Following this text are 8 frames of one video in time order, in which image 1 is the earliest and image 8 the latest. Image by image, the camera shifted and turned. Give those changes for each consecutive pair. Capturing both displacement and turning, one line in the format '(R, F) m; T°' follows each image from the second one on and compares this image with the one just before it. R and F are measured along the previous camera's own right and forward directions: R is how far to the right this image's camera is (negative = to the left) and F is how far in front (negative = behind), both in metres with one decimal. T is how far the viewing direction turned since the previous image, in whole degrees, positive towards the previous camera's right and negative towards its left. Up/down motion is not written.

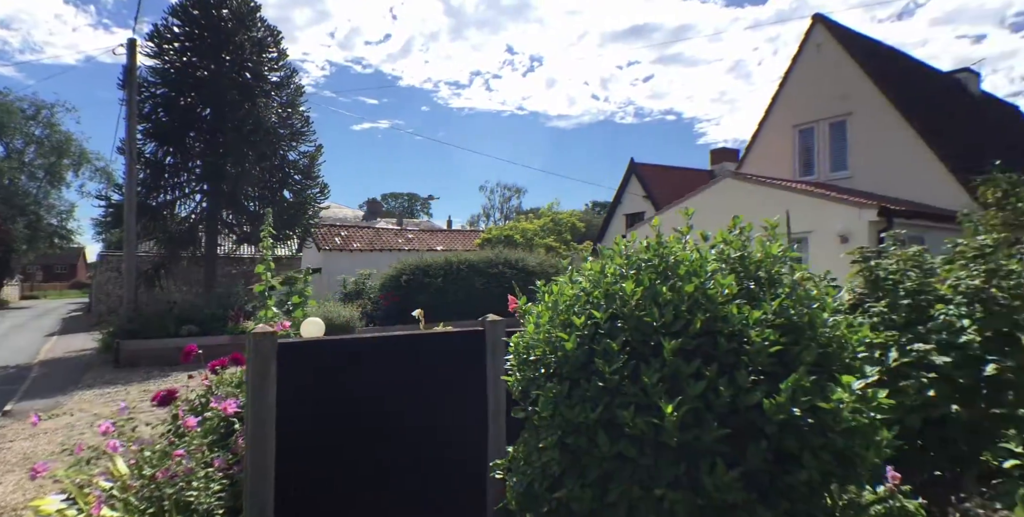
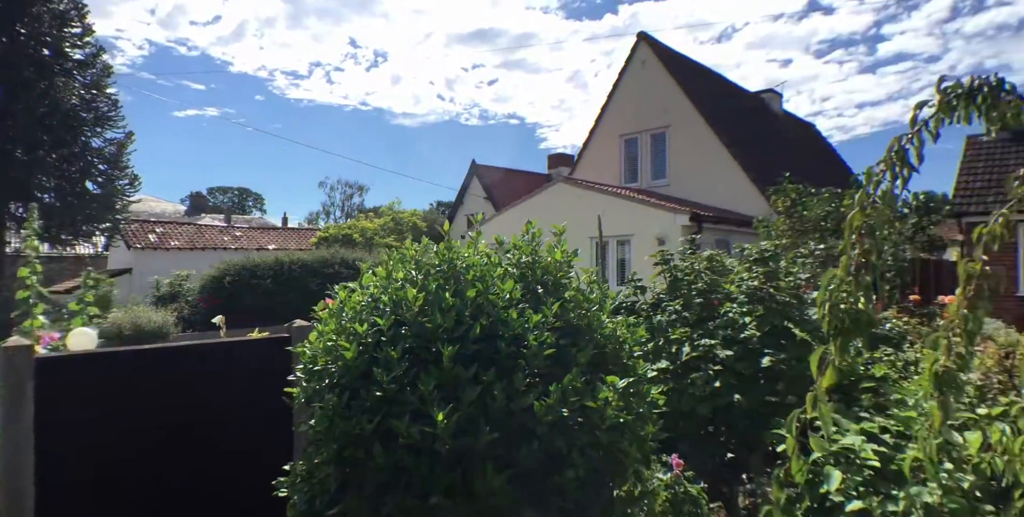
(+0.8, 0.0) m; +11°
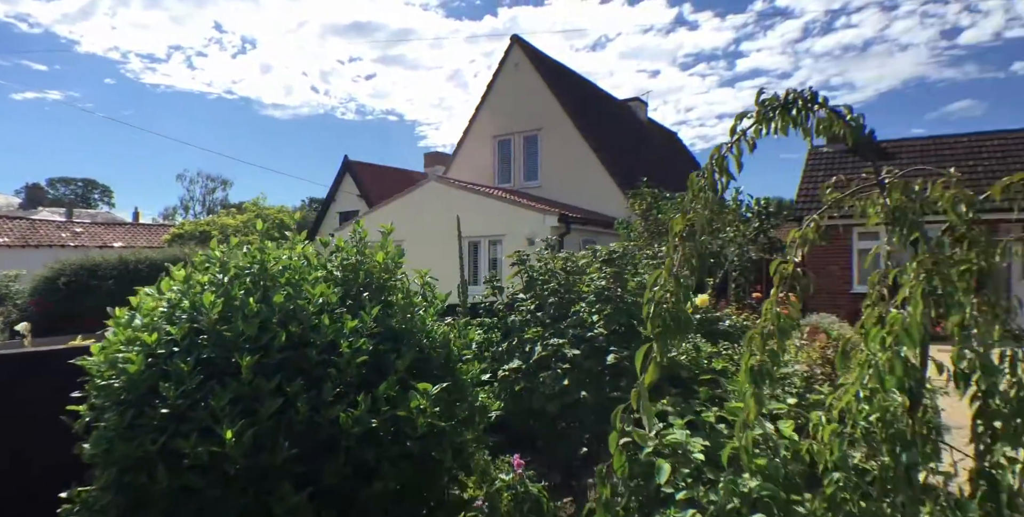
(+0.9, 0.0) m; +8°
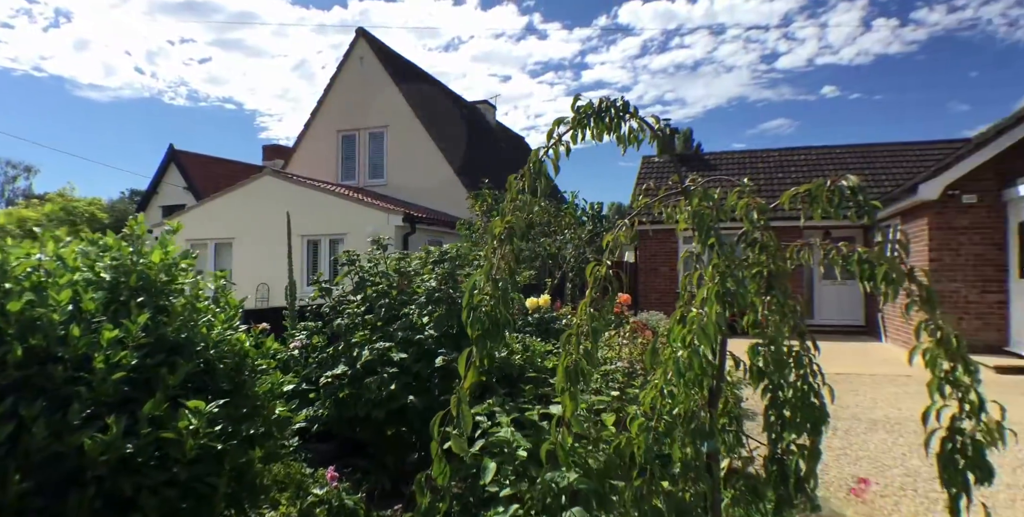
(+0.8, 0.0) m; +11°
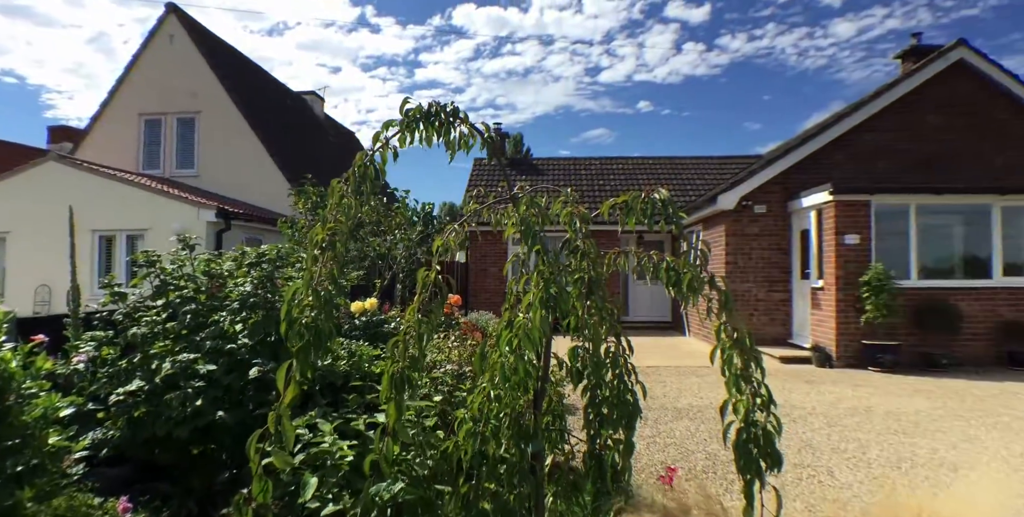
(+0.1, +0.2) m; +16°
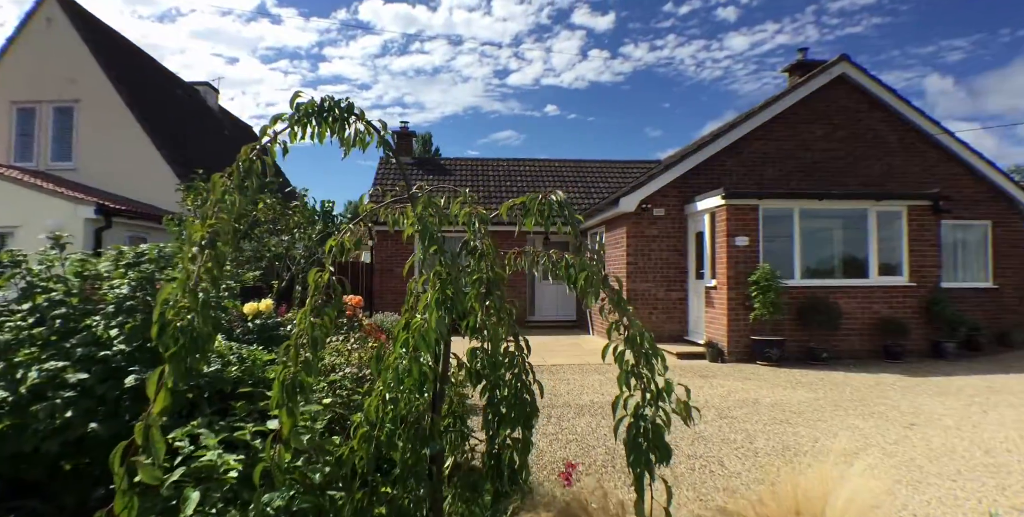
(+0.1, +0.1) m; +9°
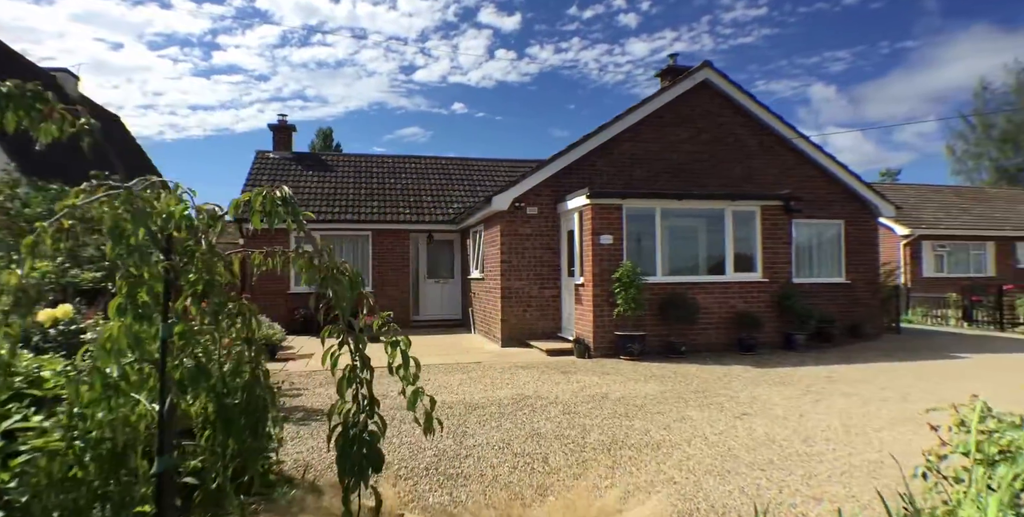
(+0.8, +0.1) m; +8°
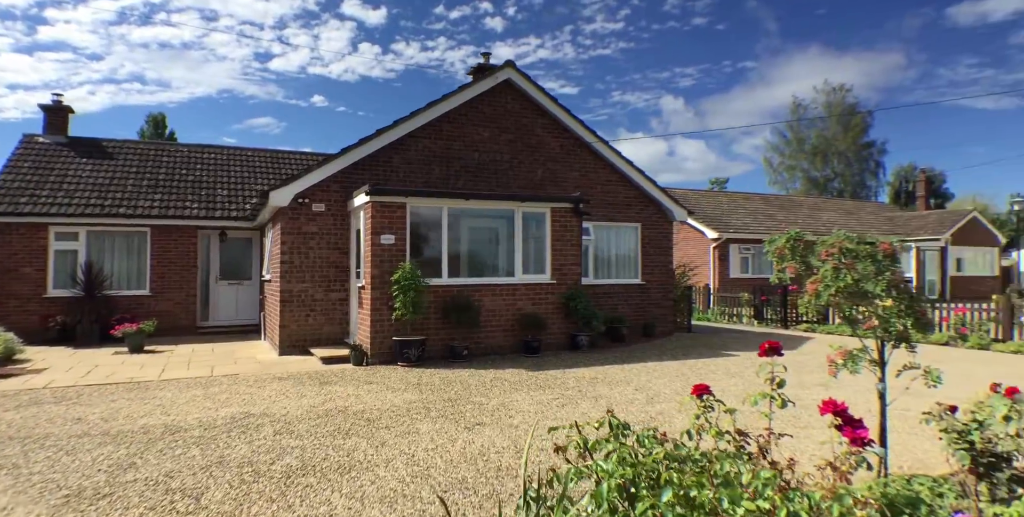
(+1.7, +0.3) m; +11°
